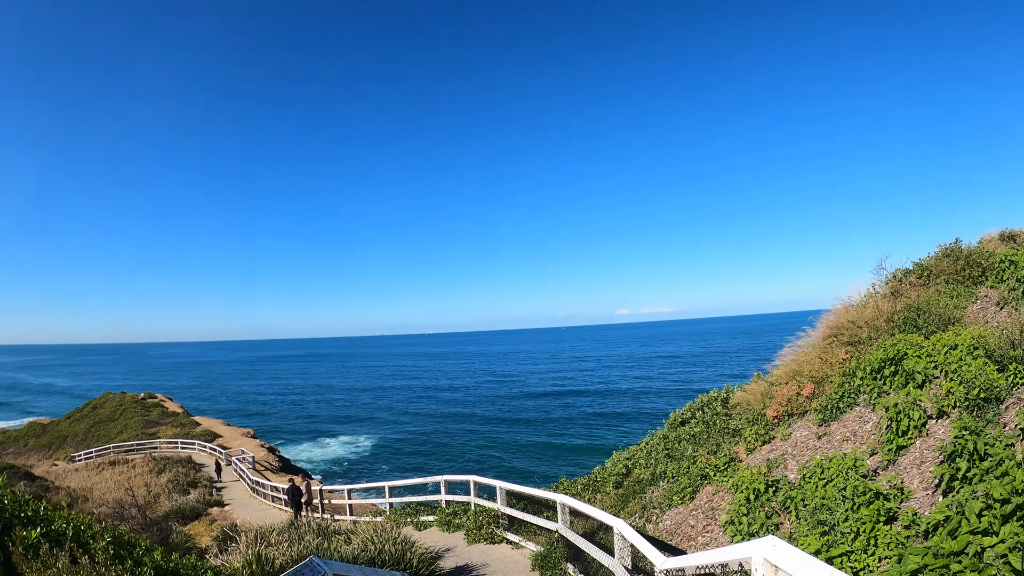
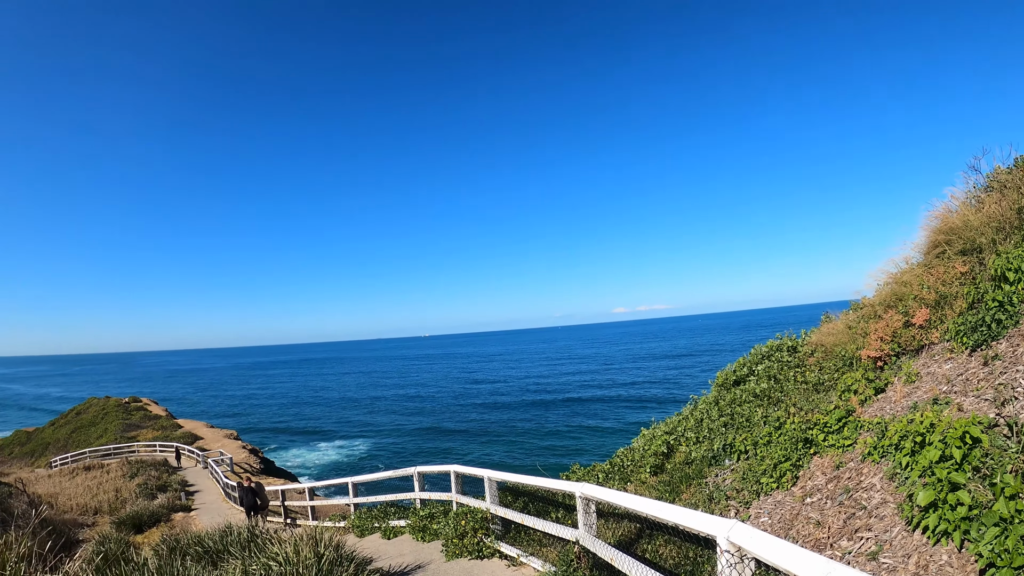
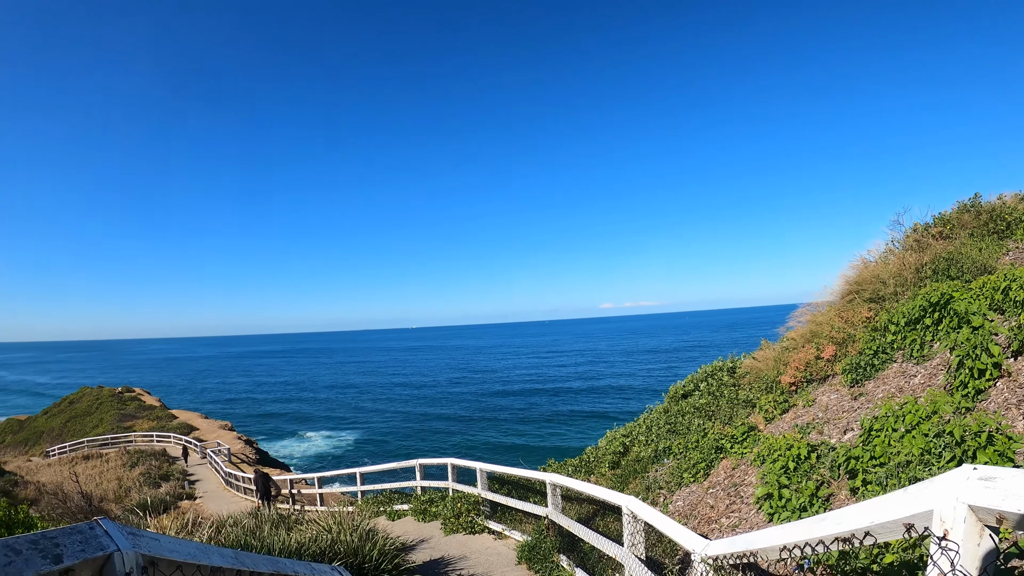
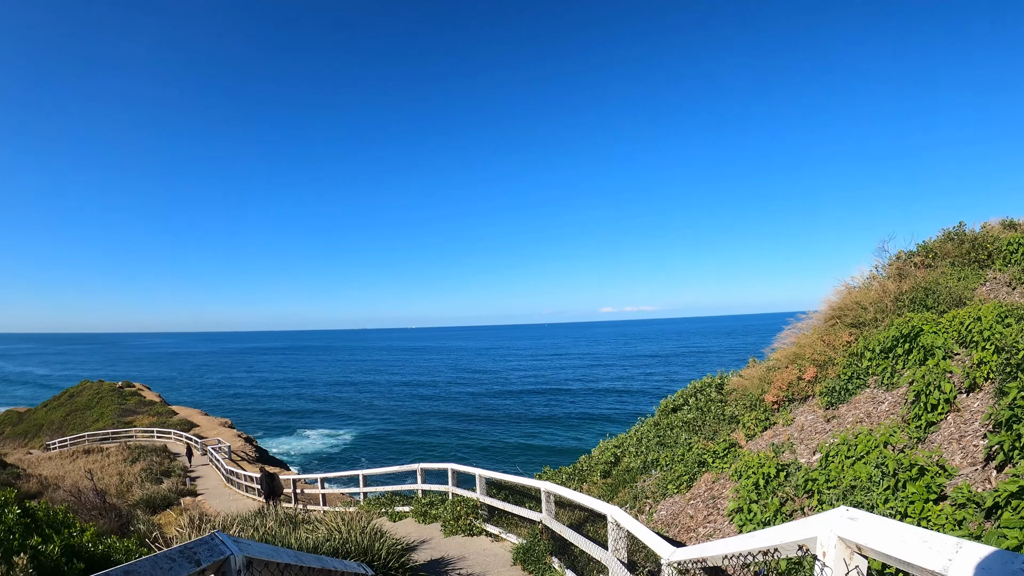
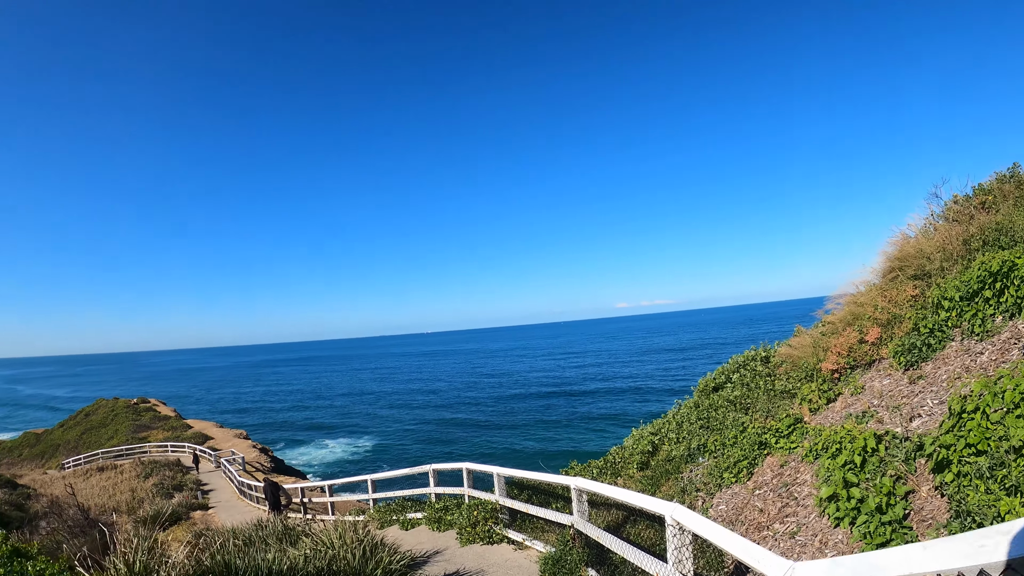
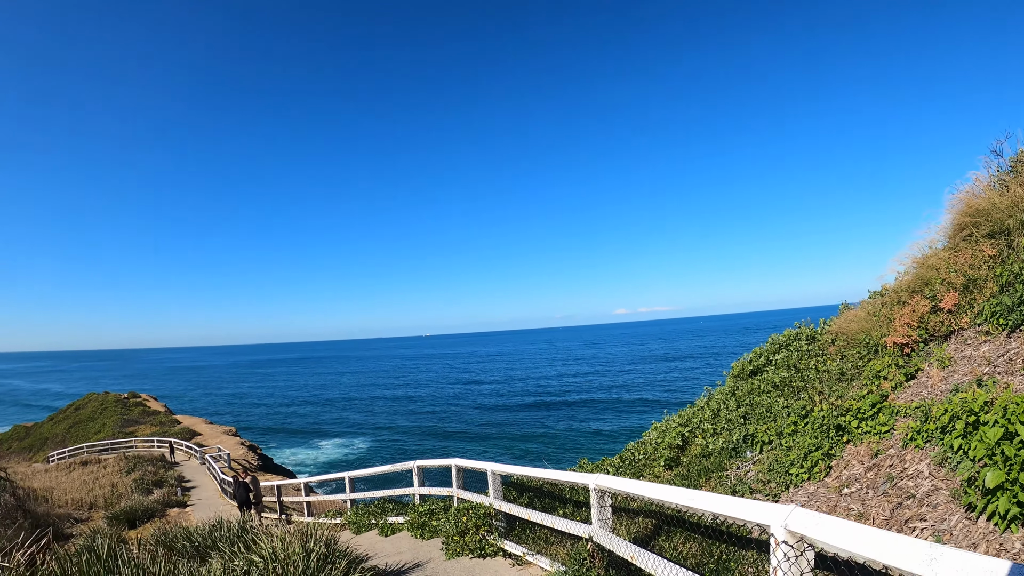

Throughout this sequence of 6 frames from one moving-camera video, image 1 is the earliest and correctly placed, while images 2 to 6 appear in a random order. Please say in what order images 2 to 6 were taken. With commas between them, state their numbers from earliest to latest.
4, 3, 5, 2, 6
